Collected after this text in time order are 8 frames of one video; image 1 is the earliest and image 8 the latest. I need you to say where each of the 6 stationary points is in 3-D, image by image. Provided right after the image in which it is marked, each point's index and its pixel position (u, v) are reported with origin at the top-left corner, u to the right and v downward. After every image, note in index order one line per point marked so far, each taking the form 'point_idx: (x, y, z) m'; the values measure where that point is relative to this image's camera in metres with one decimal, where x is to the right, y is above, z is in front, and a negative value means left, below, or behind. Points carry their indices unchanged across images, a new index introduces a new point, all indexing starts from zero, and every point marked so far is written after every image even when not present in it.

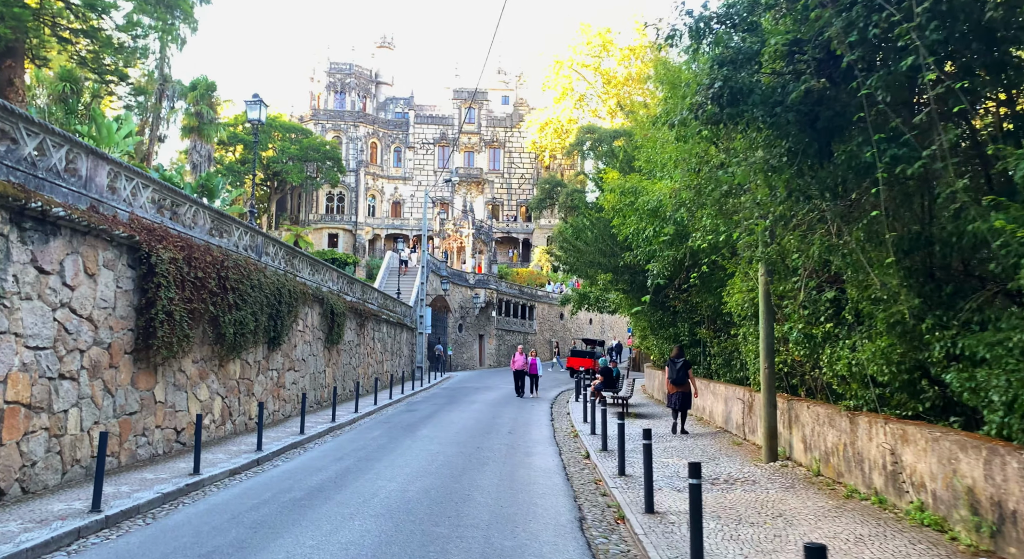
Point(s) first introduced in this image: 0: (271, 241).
0: (-5.2, +0.8, +17.3) m
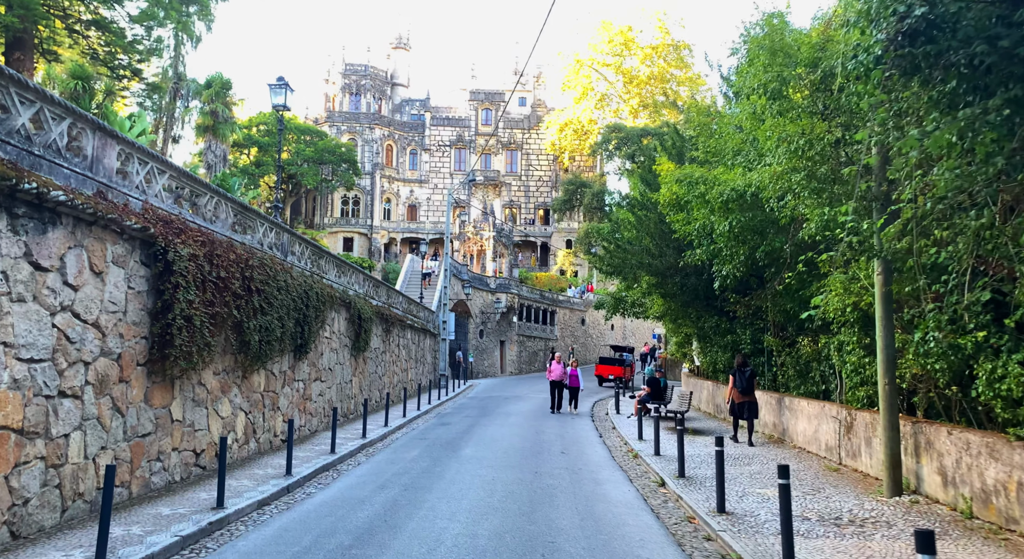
0: (-4.2, +0.8, +15.7) m
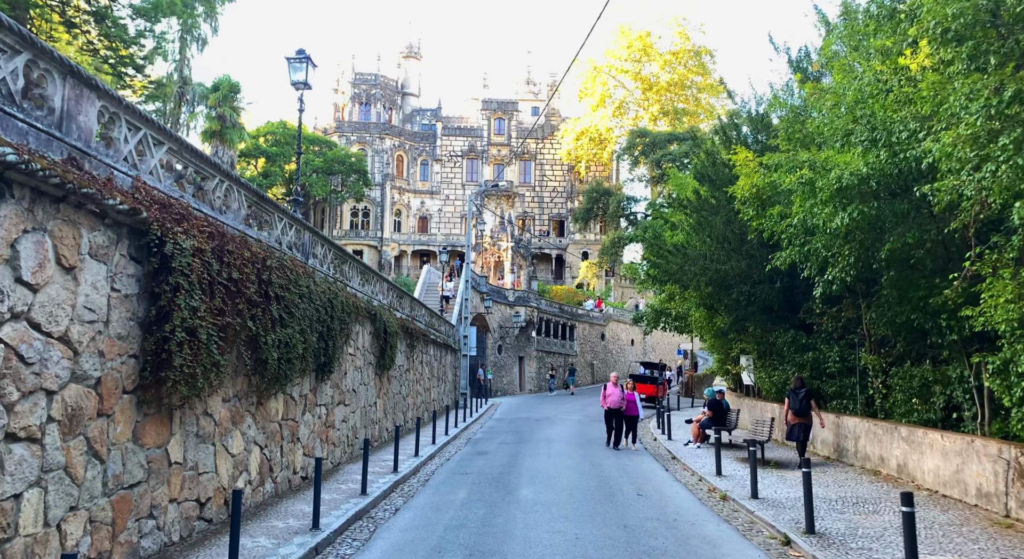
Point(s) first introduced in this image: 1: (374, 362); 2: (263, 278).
0: (-3.3, +0.7, +13.5) m
1: (-3.0, -1.8, +17.3) m
2: (-3.1, 0.0, +9.8) m
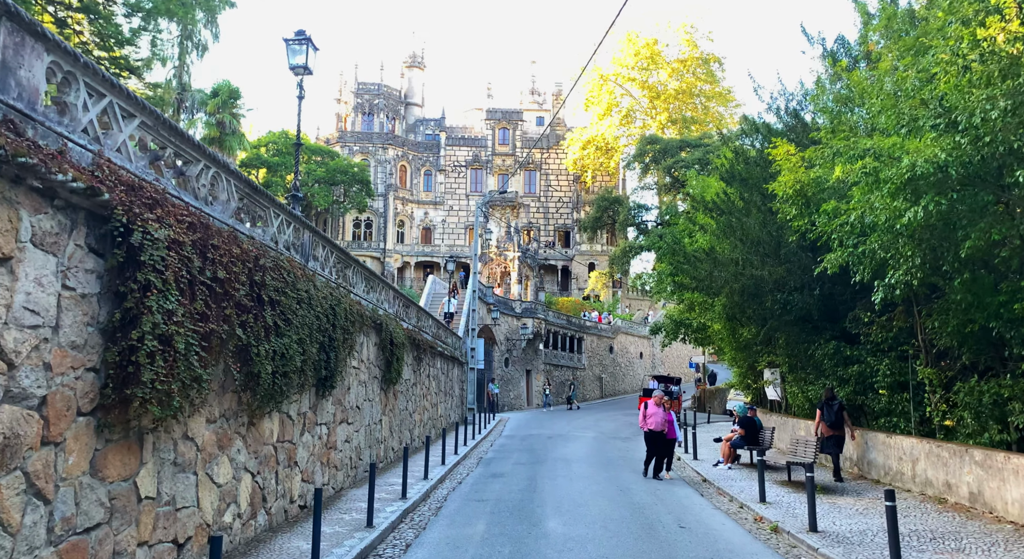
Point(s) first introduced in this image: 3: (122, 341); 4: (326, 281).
0: (-2.9, +0.6, +12.2) m
1: (-2.7, -1.9, +15.9) m
2: (-2.7, 0.0, +8.5) m
3: (-3.0, -0.5, +6.1) m
4: (-2.8, 0.0, +12.0) m
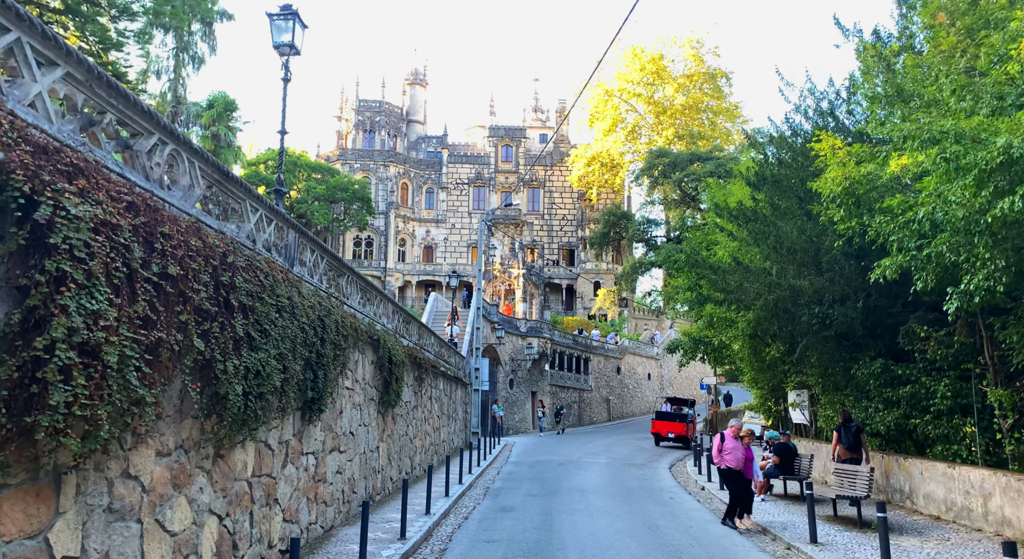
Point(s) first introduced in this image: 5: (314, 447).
0: (-2.7, +0.5, +10.7) m
1: (-2.5, -2.1, +14.4) m
2: (-2.6, 0.0, +7.0) m
3: (-2.8, -0.4, +4.6) m
4: (-2.6, -0.1, +10.4) m
5: (-2.6, -2.2, +10.6) m
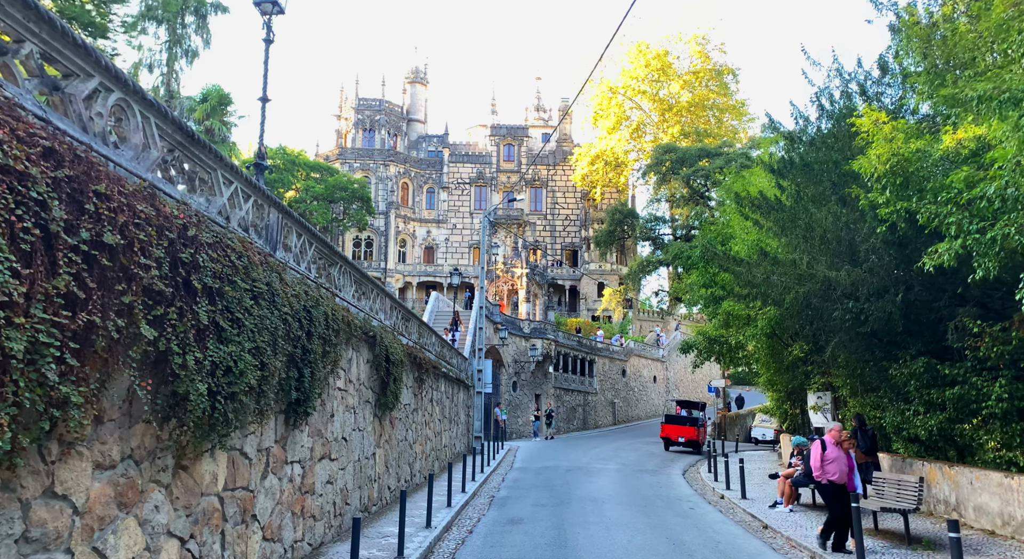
0: (-2.6, +0.6, +9.5) m
1: (-2.3, -2.0, +13.2) m
2: (-2.4, +0.2, +5.8) m
3: (-2.7, -0.2, +3.4) m
4: (-2.5, 0.0, +9.3) m
5: (-2.5, -2.1, +9.5) m
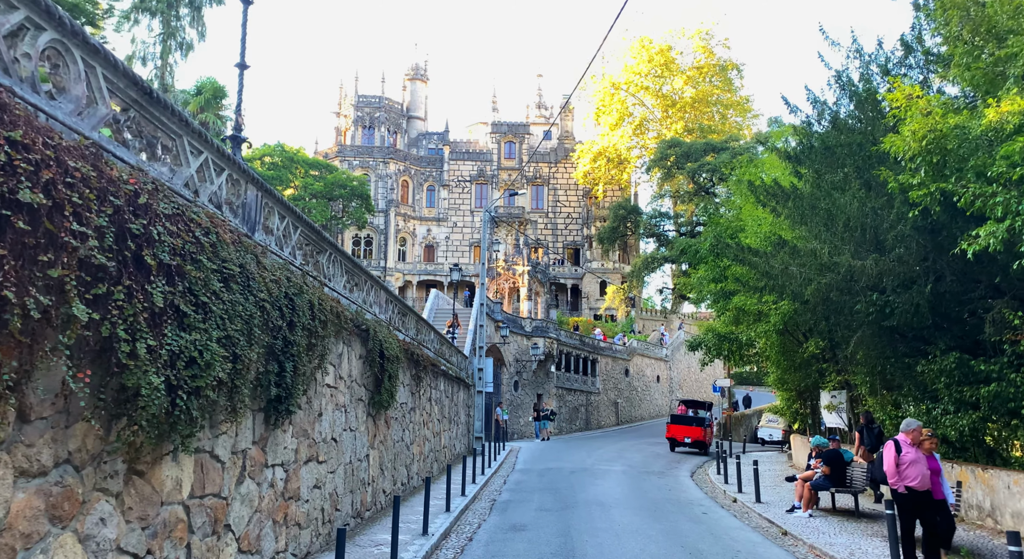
0: (-2.6, +0.8, +8.7) m
1: (-2.3, -1.9, +12.3) m
2: (-2.4, +0.3, +5.0) m
3: (-2.6, -0.1, +2.5) m
4: (-2.4, +0.2, +8.4) m
5: (-2.5, -1.9, +8.6) m
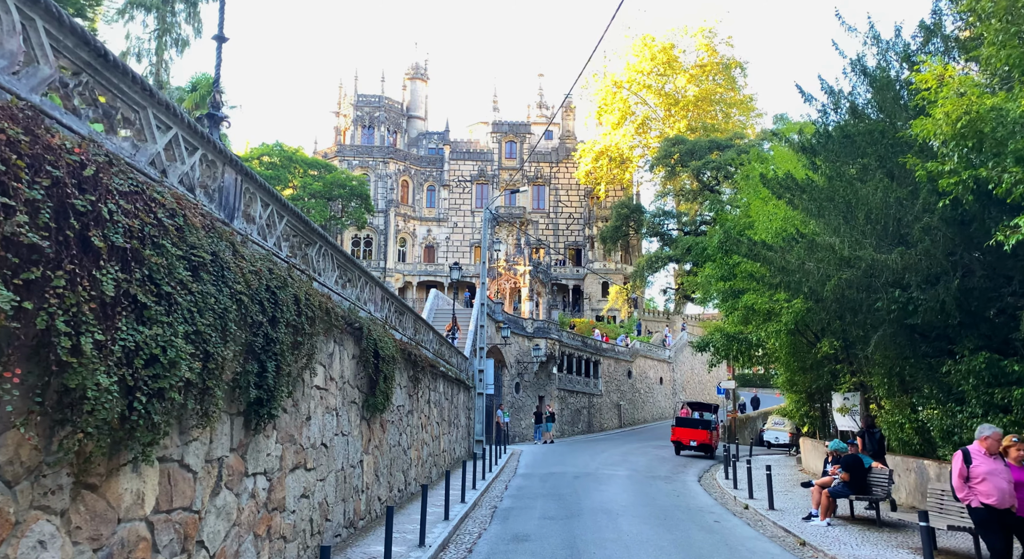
0: (-2.5, +0.9, +8.0) m
1: (-2.2, -1.8, +11.6) m
2: (-2.4, +0.4, +4.3) m
3: (-2.6, 0.0, +1.9) m
4: (-2.4, +0.3, +7.7) m
5: (-2.4, -1.8, +7.9) m
